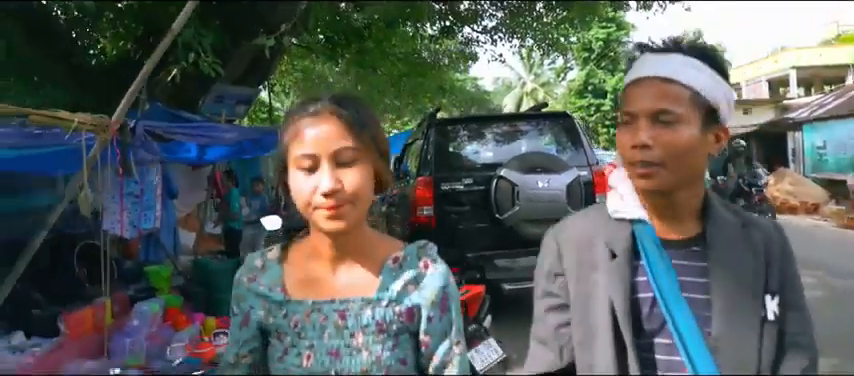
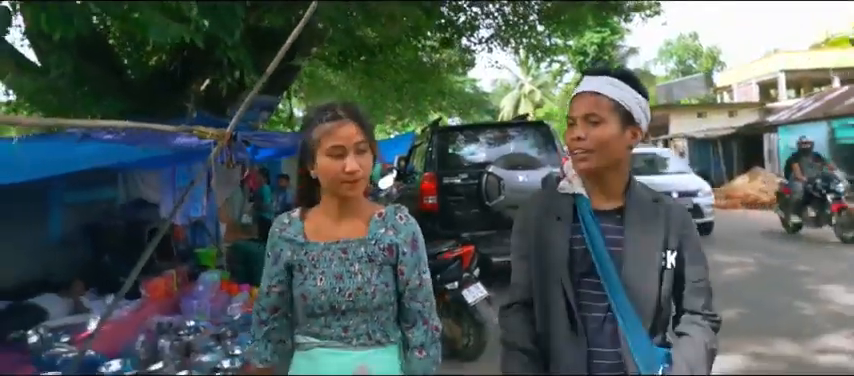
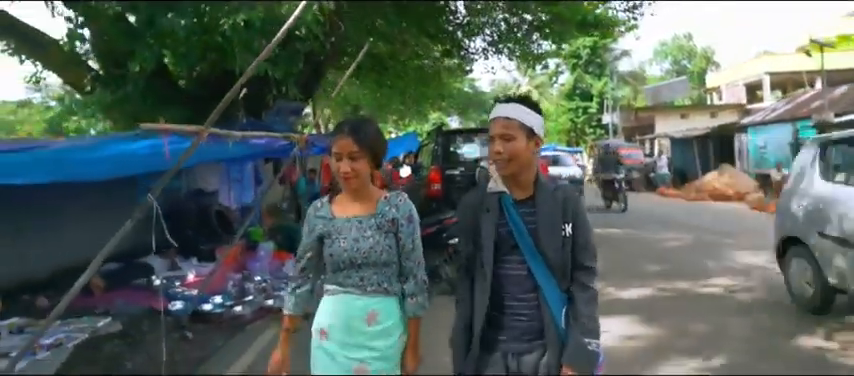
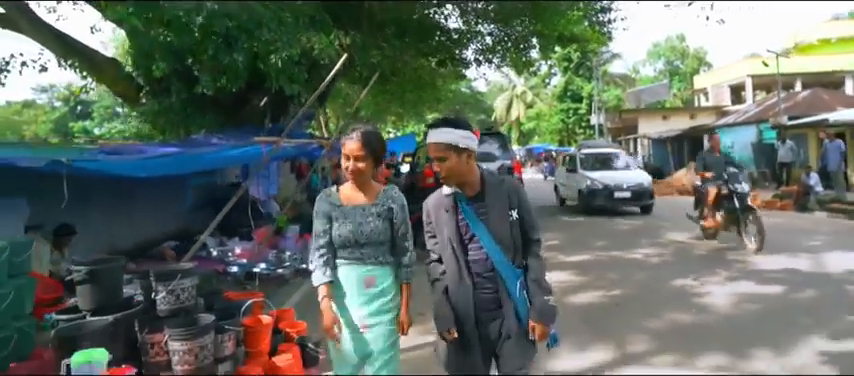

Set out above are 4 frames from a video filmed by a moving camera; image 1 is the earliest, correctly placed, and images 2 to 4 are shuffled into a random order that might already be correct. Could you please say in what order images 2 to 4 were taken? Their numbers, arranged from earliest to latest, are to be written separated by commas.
2, 3, 4
